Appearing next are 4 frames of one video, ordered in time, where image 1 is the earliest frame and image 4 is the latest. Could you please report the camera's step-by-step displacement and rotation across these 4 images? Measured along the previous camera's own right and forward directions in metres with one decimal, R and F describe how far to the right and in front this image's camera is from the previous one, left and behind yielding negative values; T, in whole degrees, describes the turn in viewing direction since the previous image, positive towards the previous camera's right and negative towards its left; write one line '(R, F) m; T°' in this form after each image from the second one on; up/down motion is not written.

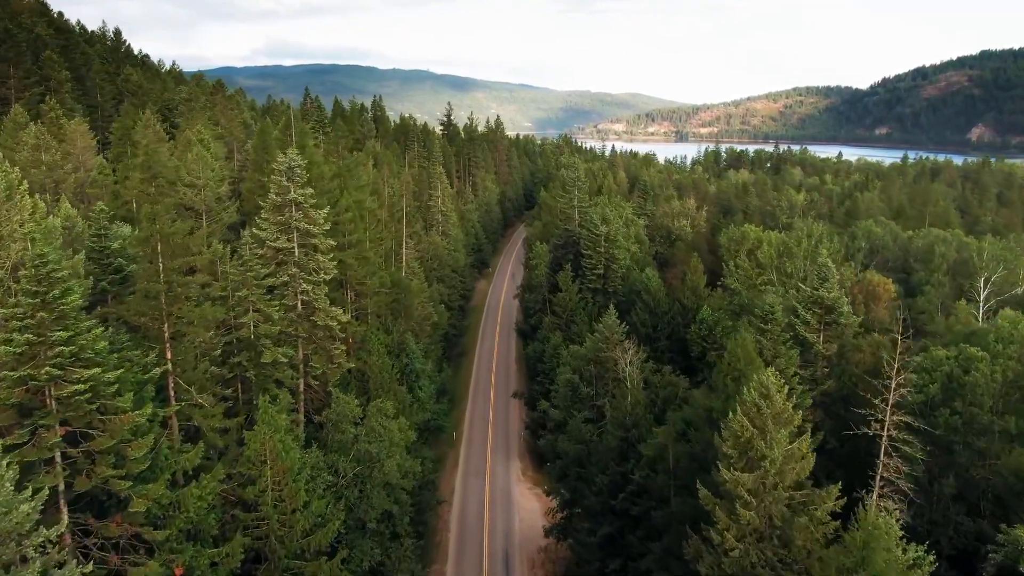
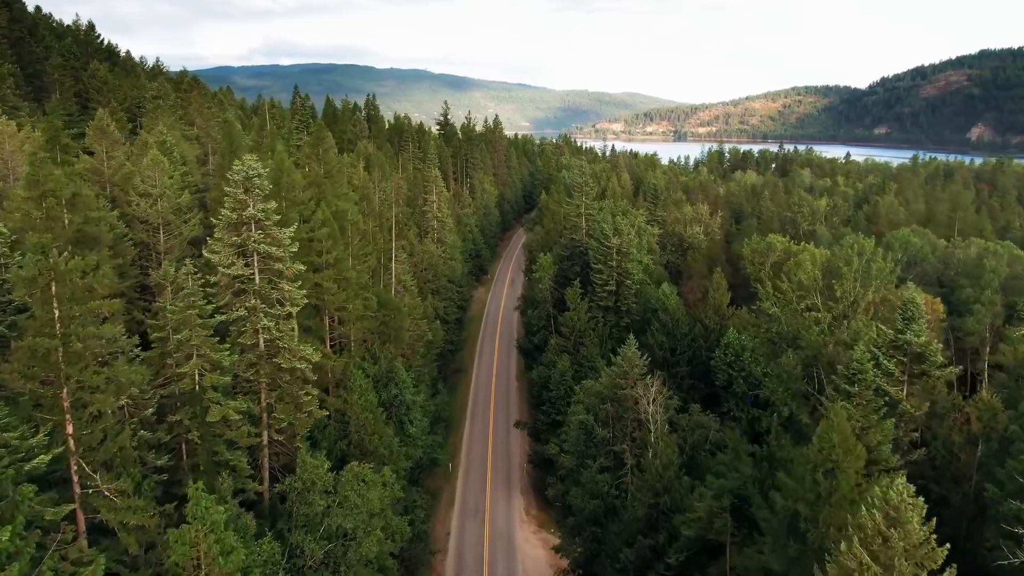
(-0.4, +6.2) m; 0°
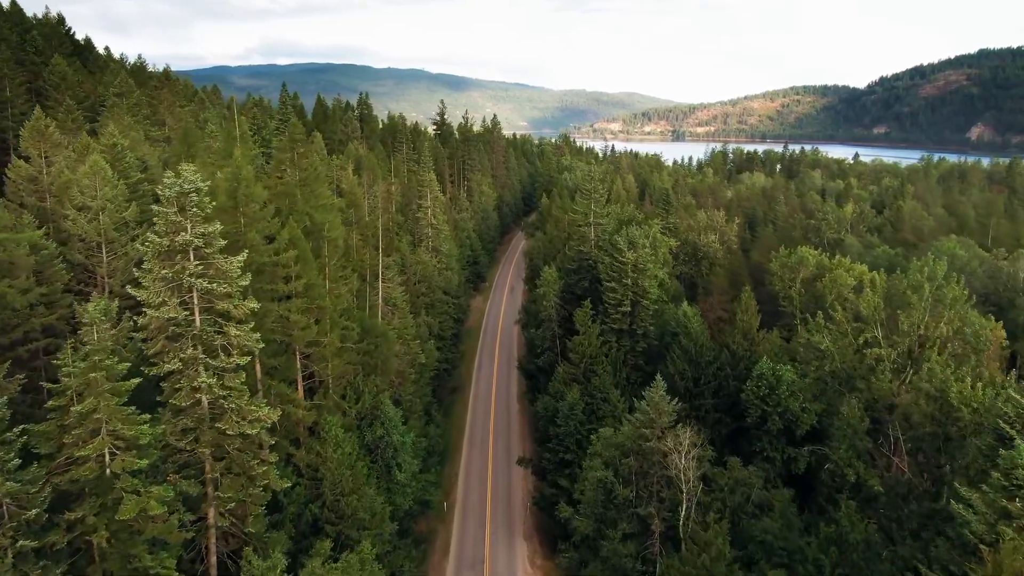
(-0.3, +6.2) m; 0°
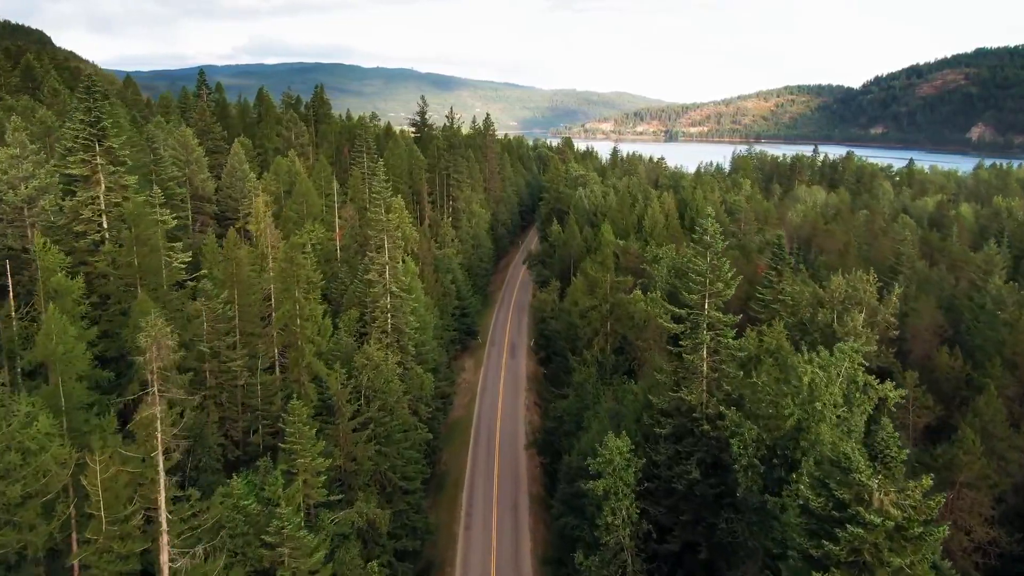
(-1.5, +31.5) m; +1°
